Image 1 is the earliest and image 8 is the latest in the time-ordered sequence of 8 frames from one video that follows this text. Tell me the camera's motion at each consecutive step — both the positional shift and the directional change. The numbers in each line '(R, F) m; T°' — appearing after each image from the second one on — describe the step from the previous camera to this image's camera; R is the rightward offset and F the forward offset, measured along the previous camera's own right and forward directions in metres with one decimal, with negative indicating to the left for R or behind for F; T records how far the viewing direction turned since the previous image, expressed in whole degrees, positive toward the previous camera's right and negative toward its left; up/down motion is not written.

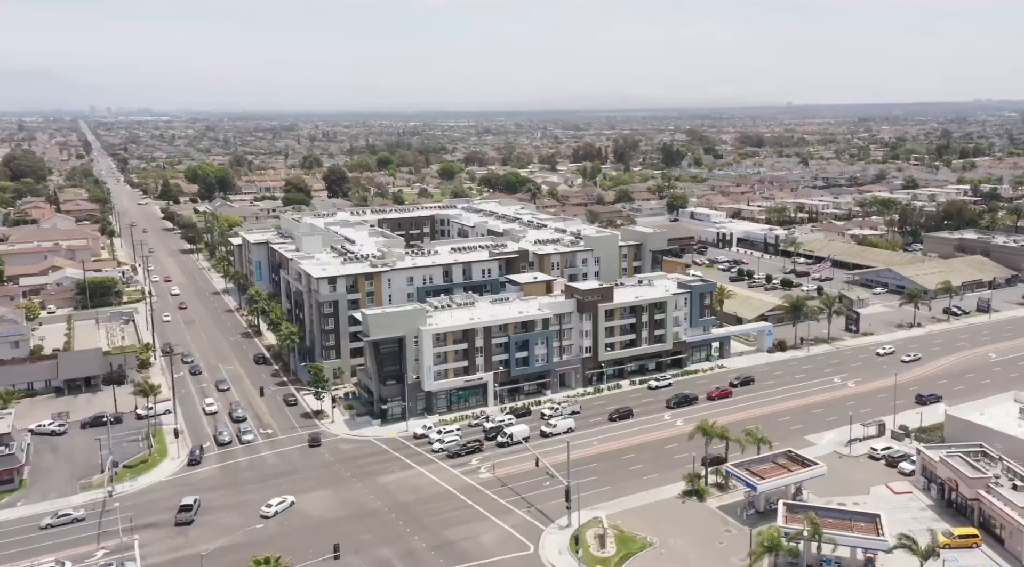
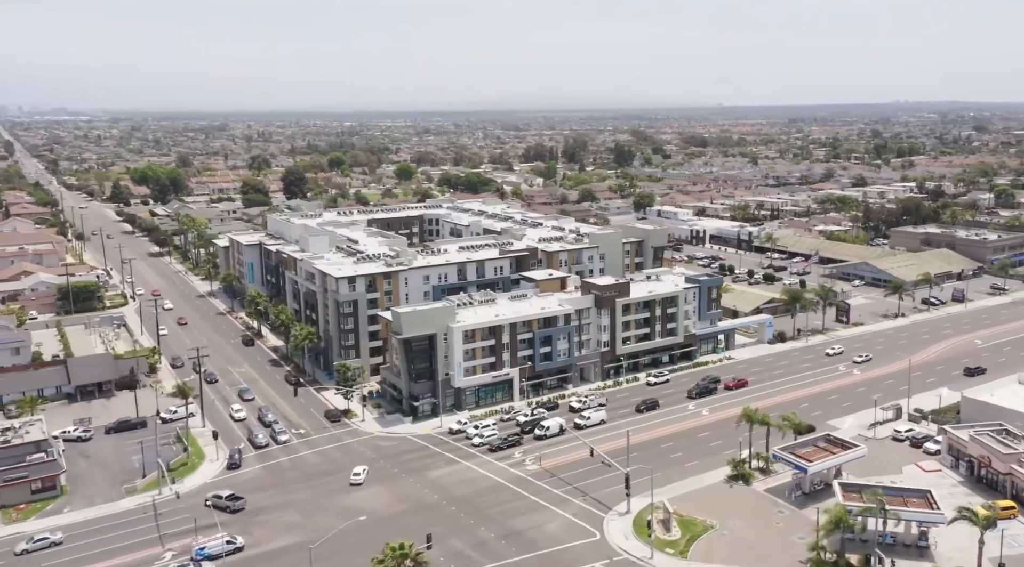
(-9.3, -1.5) m; +5°
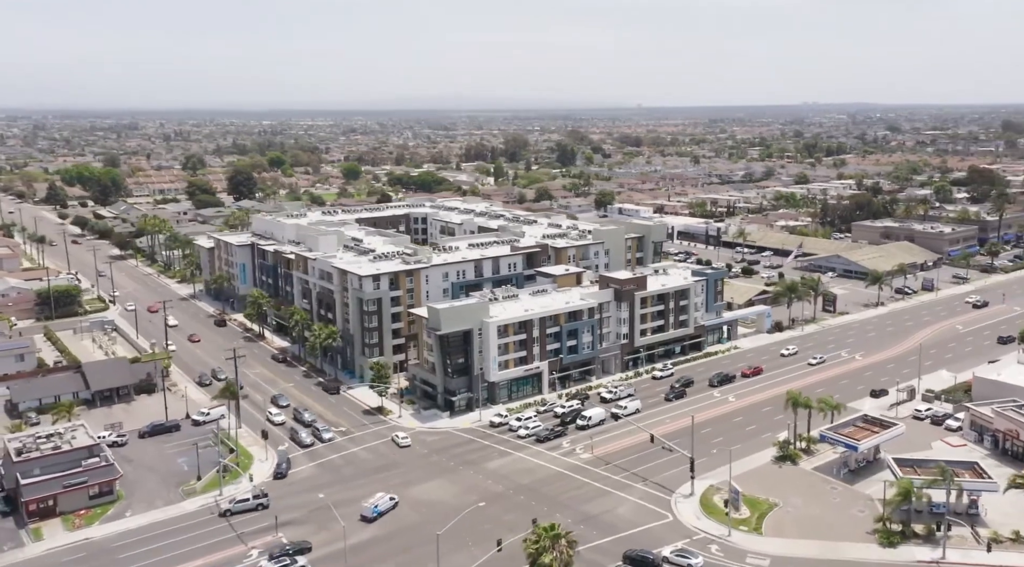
(-11.5, -1.5) m; +6°
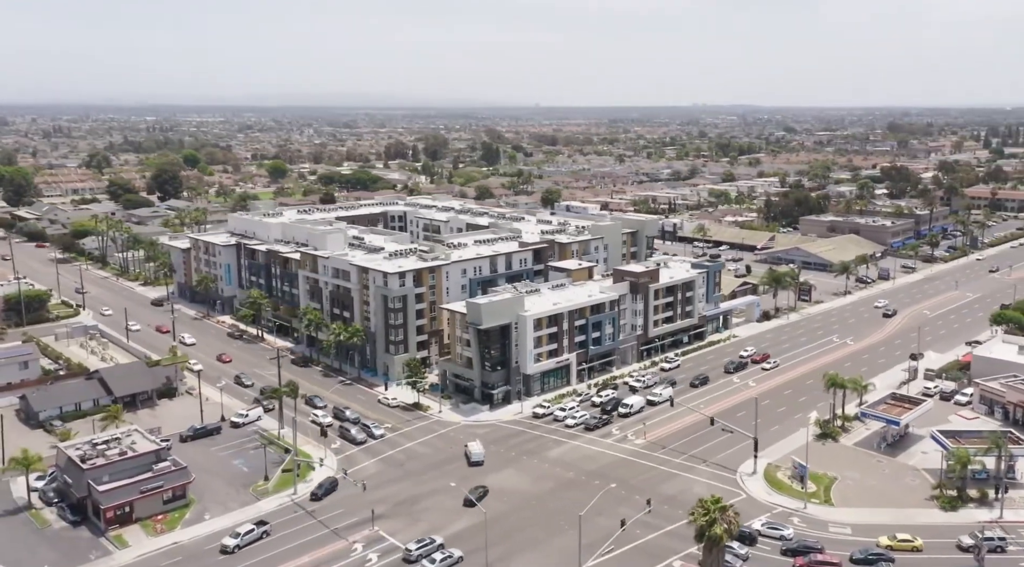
(-14.7, -1.1) m; +7°
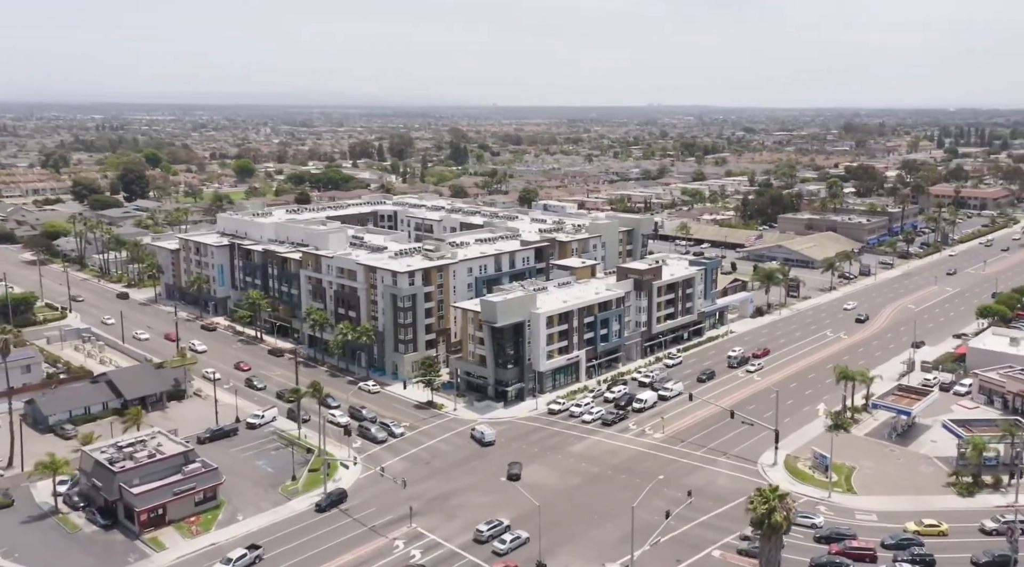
(-6.0, -0.6) m; +3°
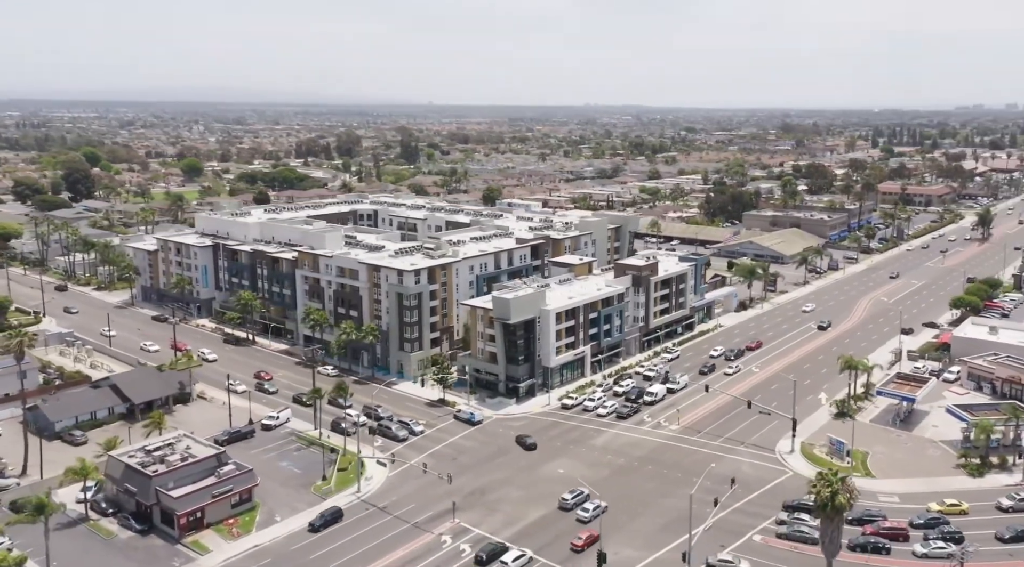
(-7.8, -0.5) m; +4°
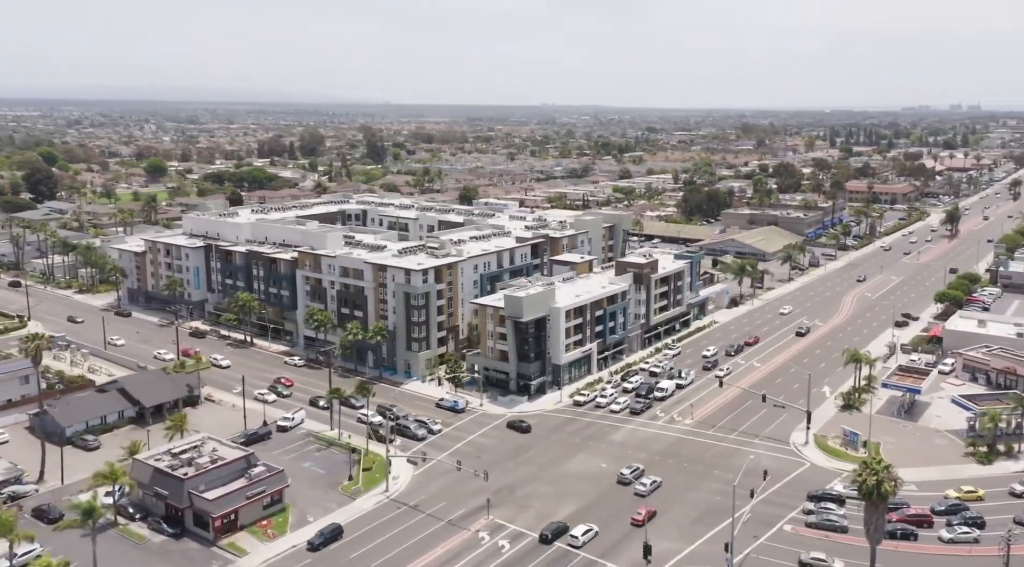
(-5.8, -0.3) m; +3°
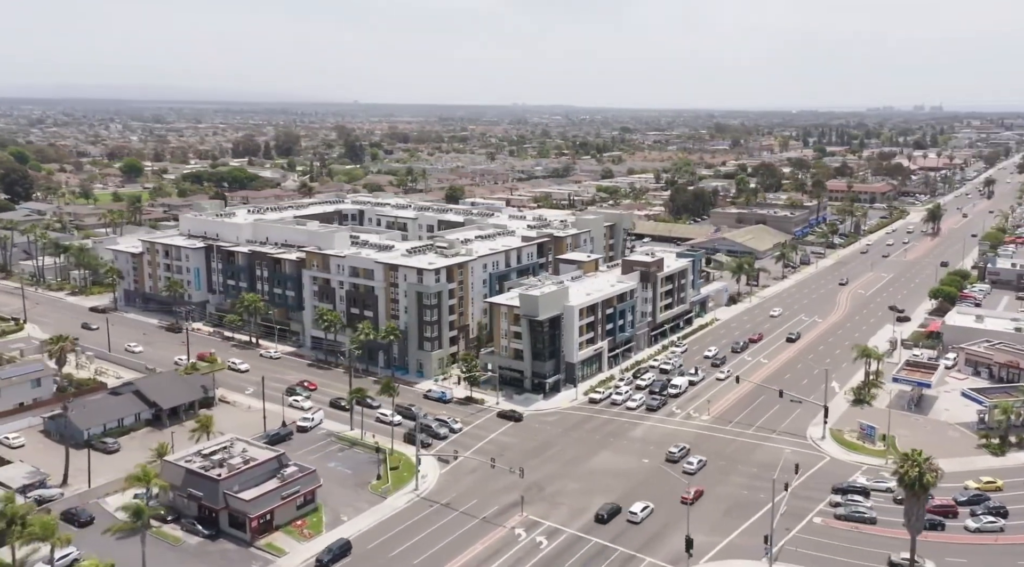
(-4.8, -0.3) m; +2°
